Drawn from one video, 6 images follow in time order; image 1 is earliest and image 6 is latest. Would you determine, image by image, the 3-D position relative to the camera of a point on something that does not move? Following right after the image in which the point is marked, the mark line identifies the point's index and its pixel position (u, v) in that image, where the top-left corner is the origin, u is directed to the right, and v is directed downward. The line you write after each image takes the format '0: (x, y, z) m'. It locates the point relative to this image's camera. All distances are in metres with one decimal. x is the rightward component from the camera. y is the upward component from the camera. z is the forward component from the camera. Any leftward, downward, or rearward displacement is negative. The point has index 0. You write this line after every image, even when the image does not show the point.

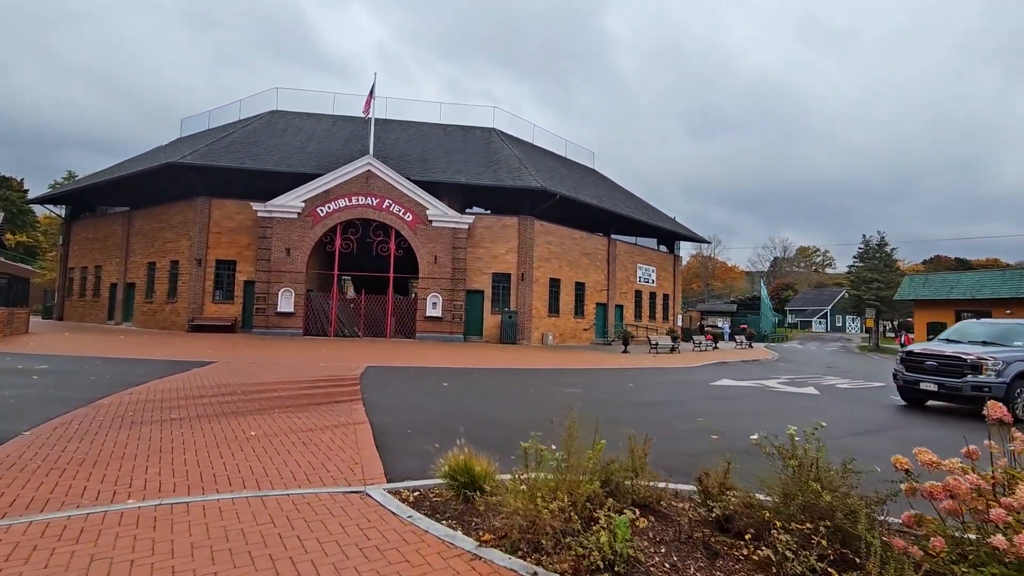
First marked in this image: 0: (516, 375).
0: (+0.1, -2.5, +14.7) m
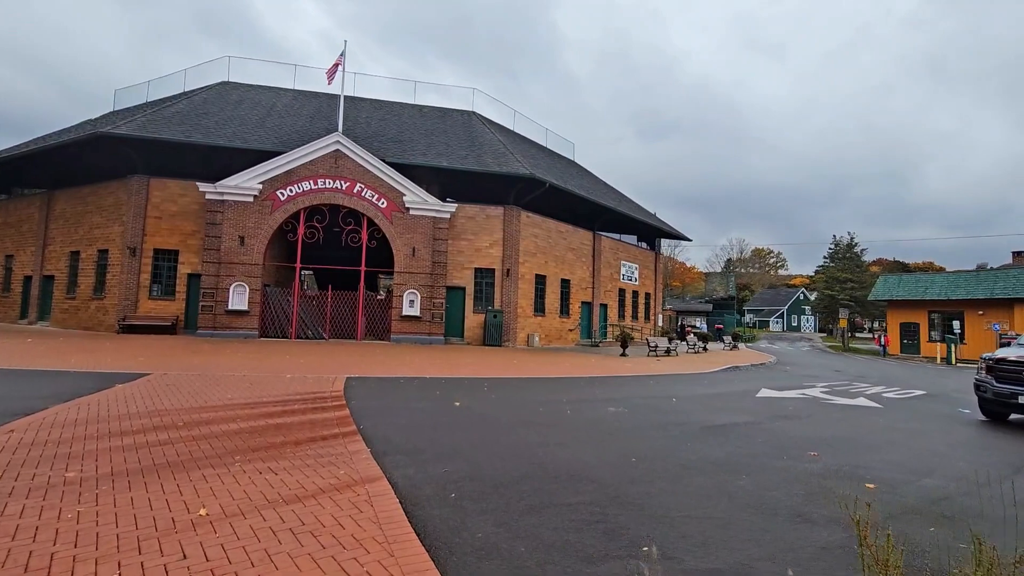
0: (+0.4, -2.3, +12.3) m
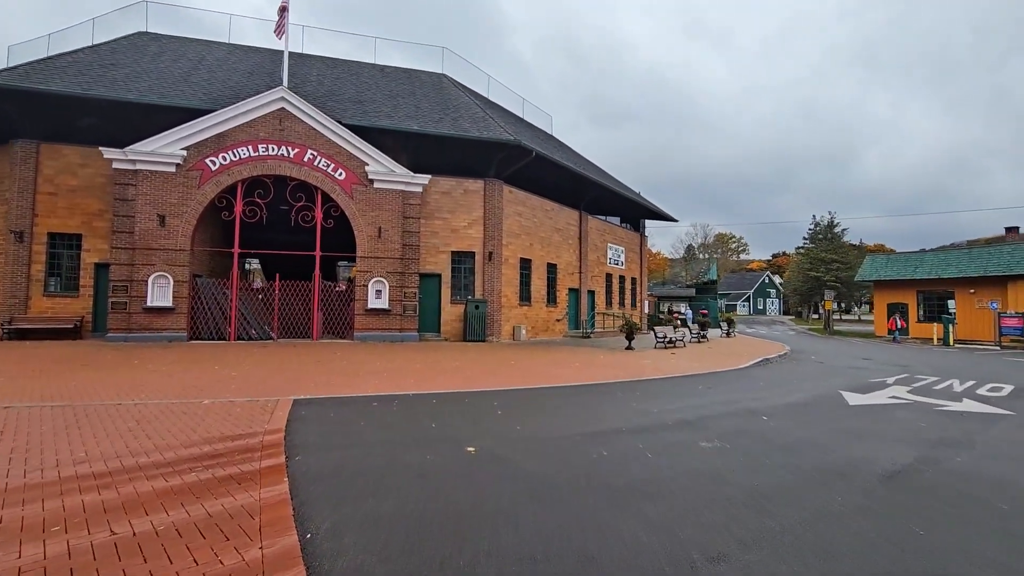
0: (+0.7, -2.0, +9.0) m
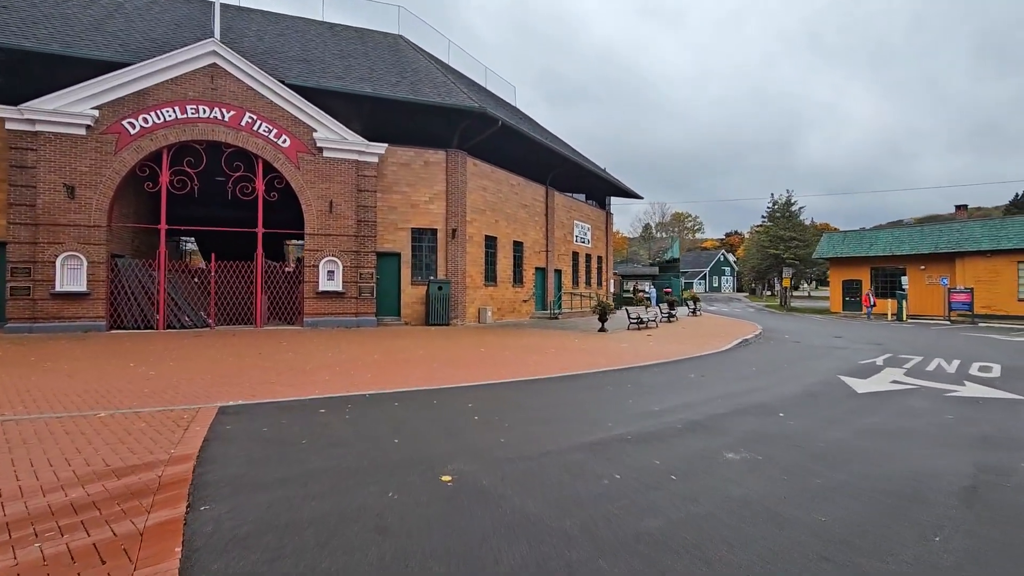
0: (+0.3, -1.6, +7.7) m
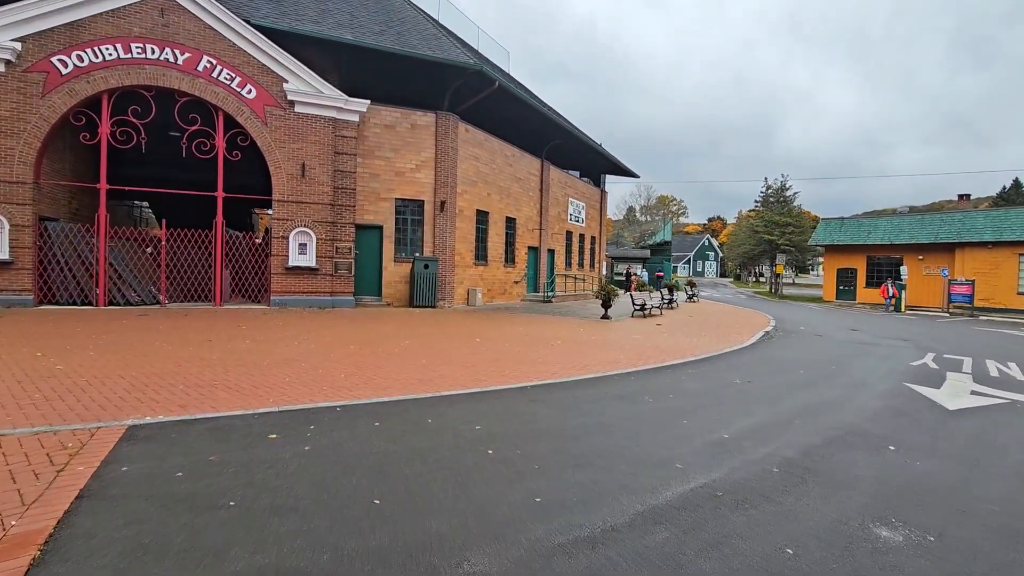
0: (+0.5, -1.4, +6.0) m
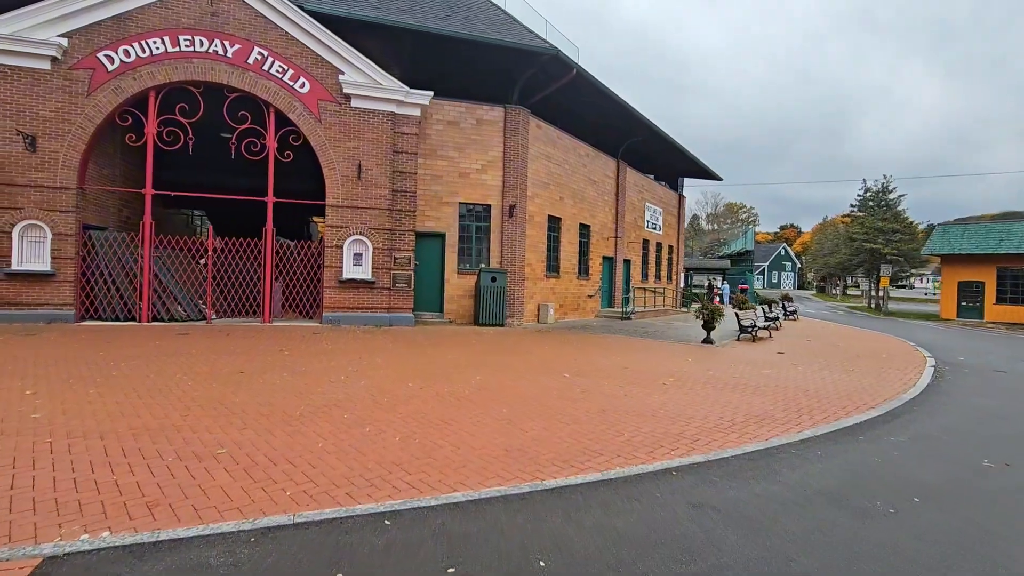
0: (+1.6, -1.7, +3.5) m
